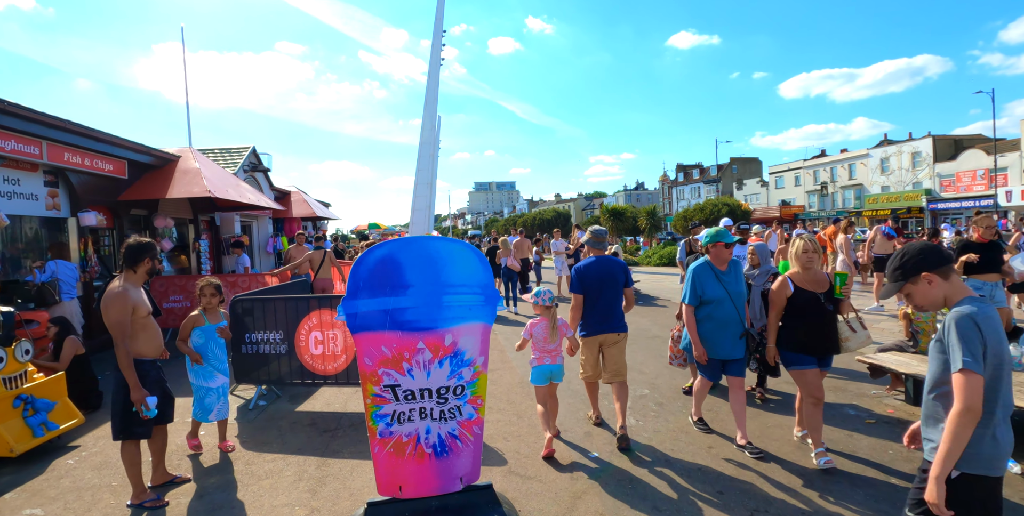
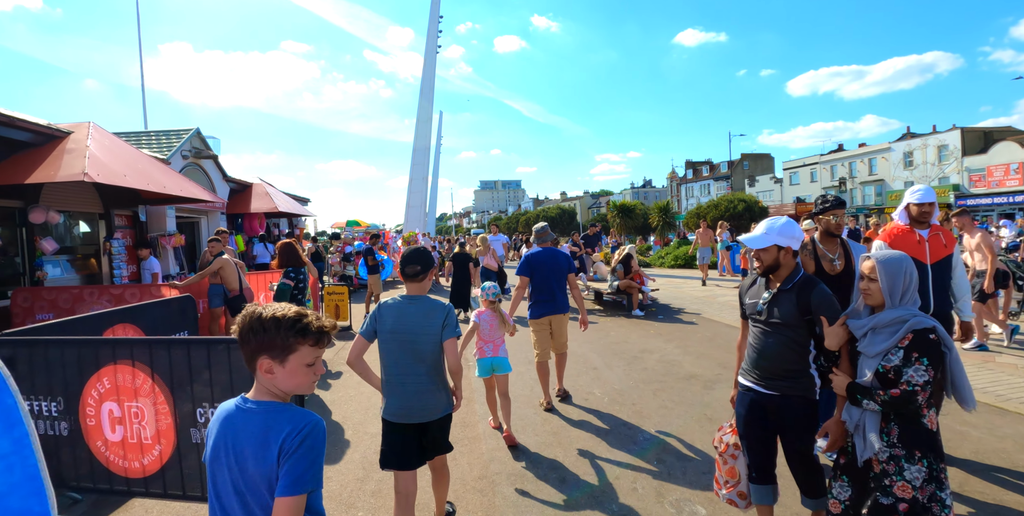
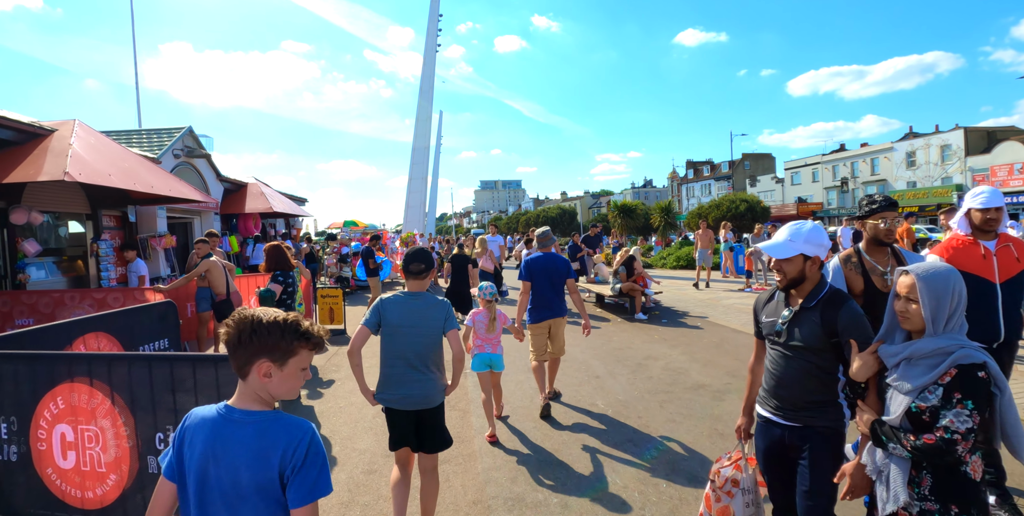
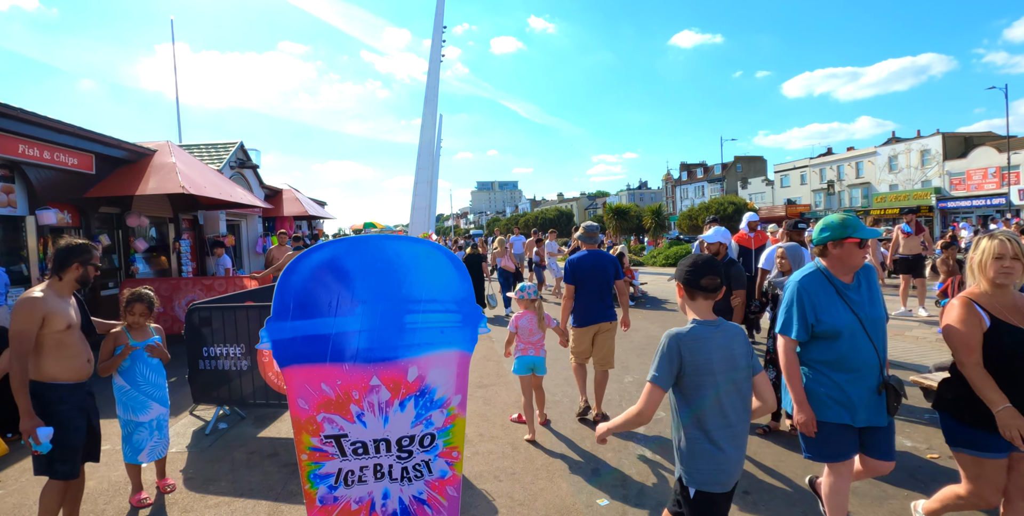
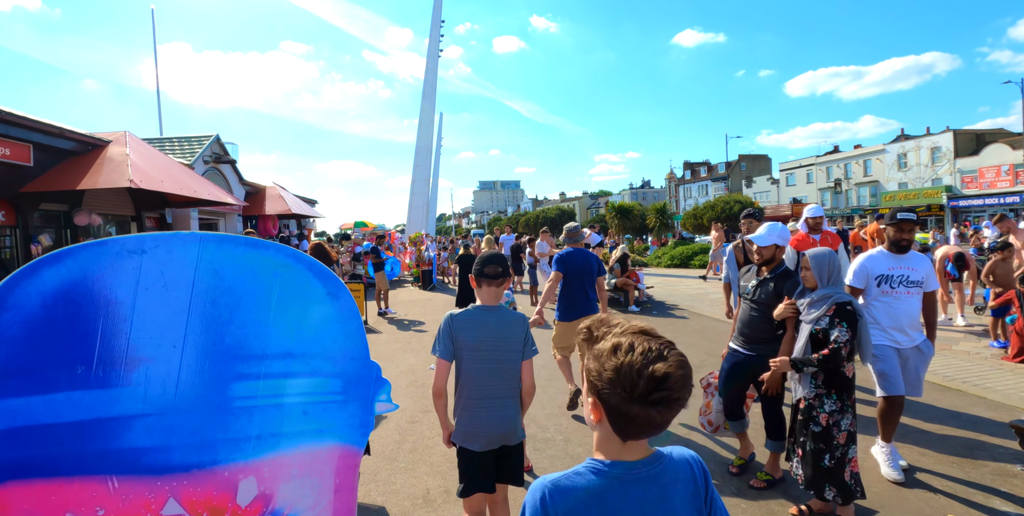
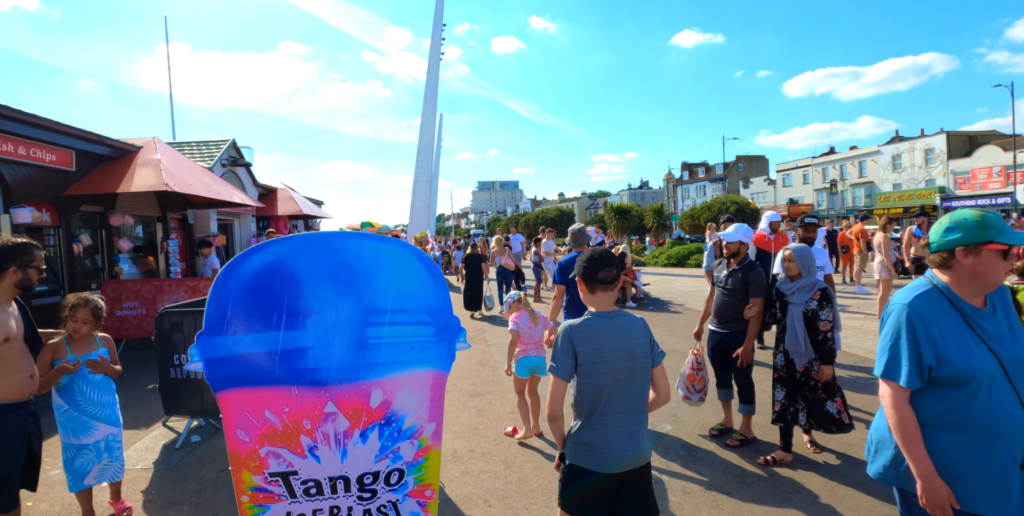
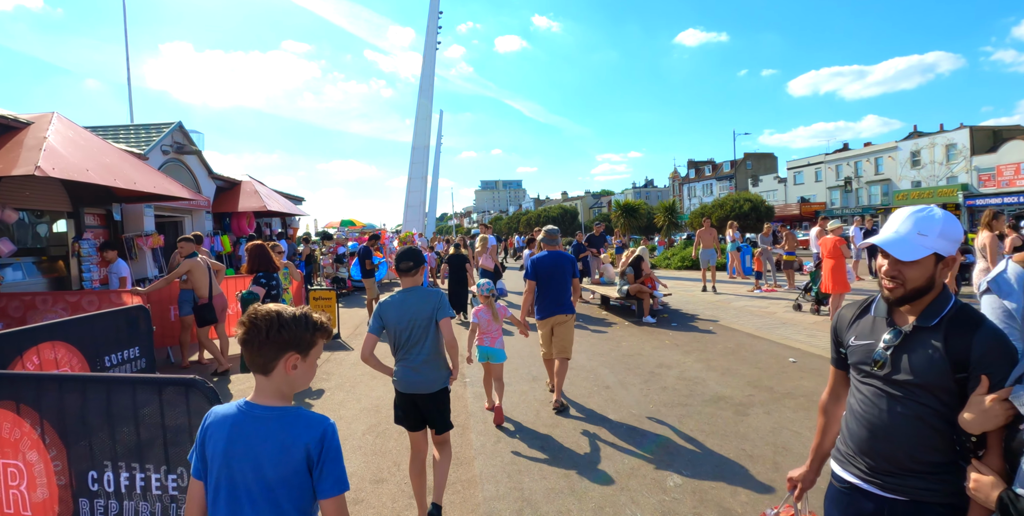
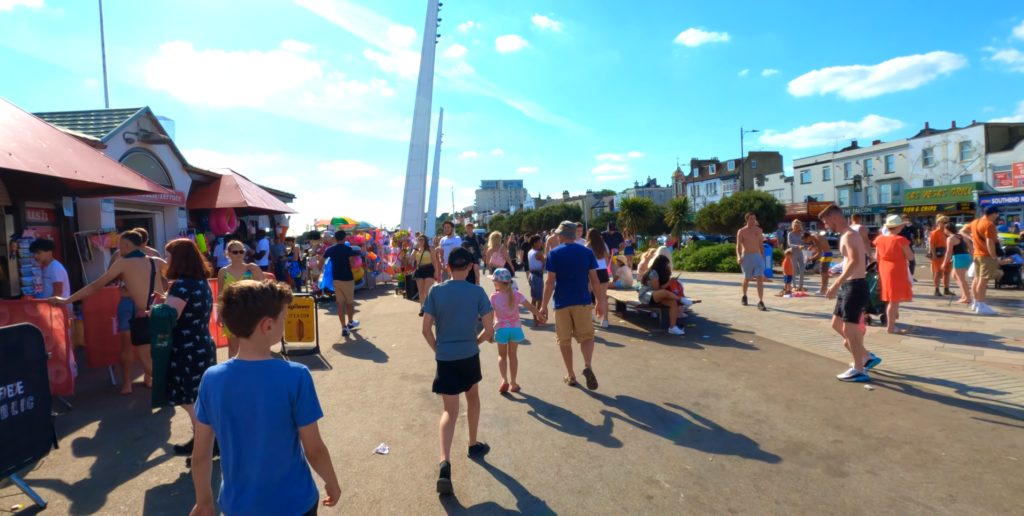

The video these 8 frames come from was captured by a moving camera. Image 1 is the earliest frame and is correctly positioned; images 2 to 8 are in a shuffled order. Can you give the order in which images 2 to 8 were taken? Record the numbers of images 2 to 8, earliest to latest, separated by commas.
4, 6, 5, 2, 3, 7, 8
